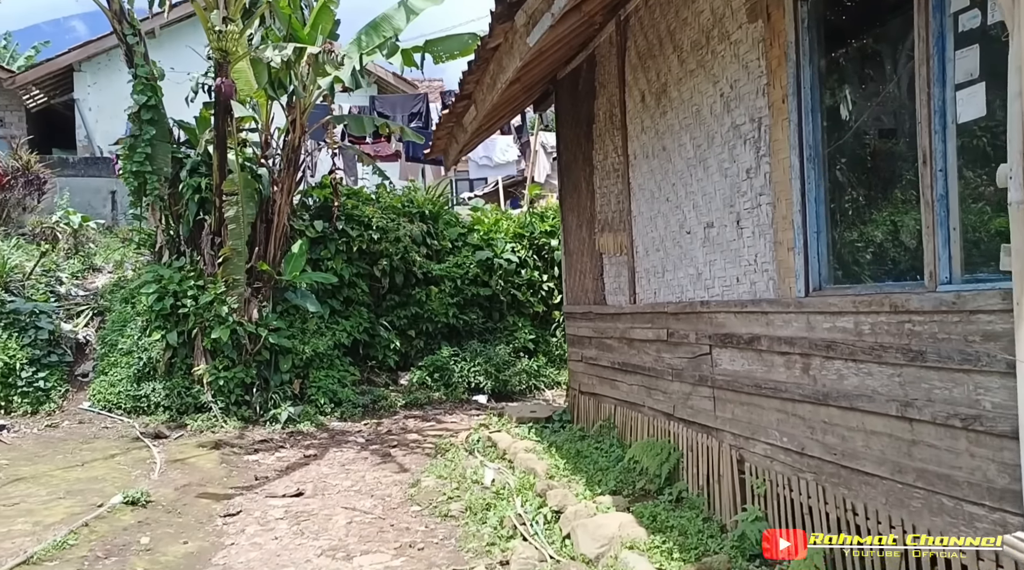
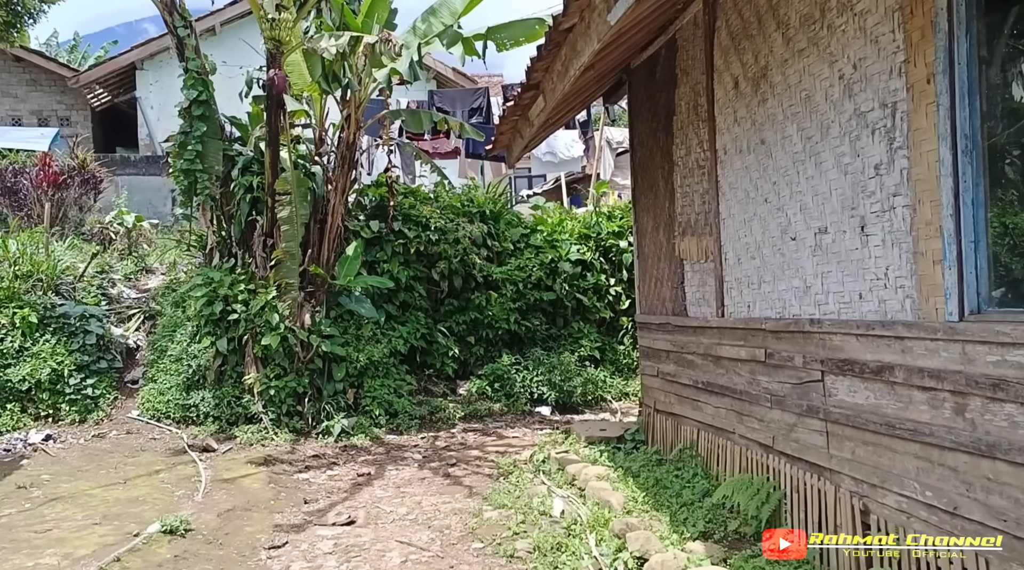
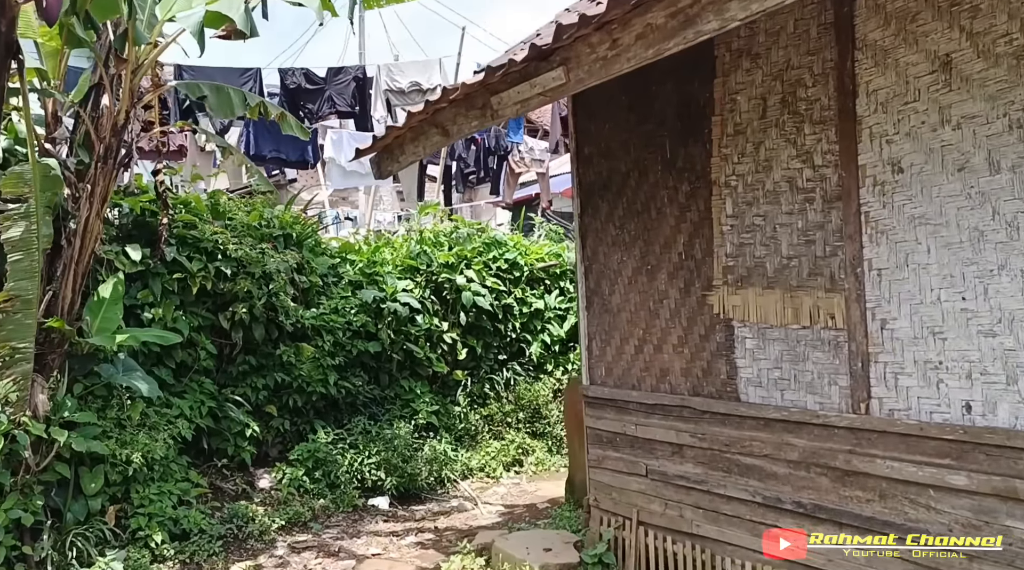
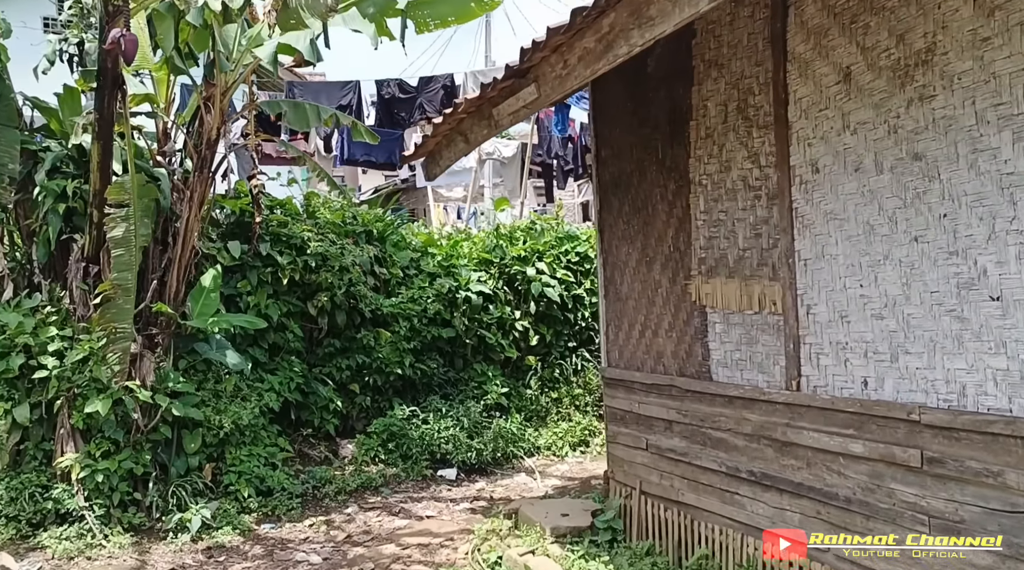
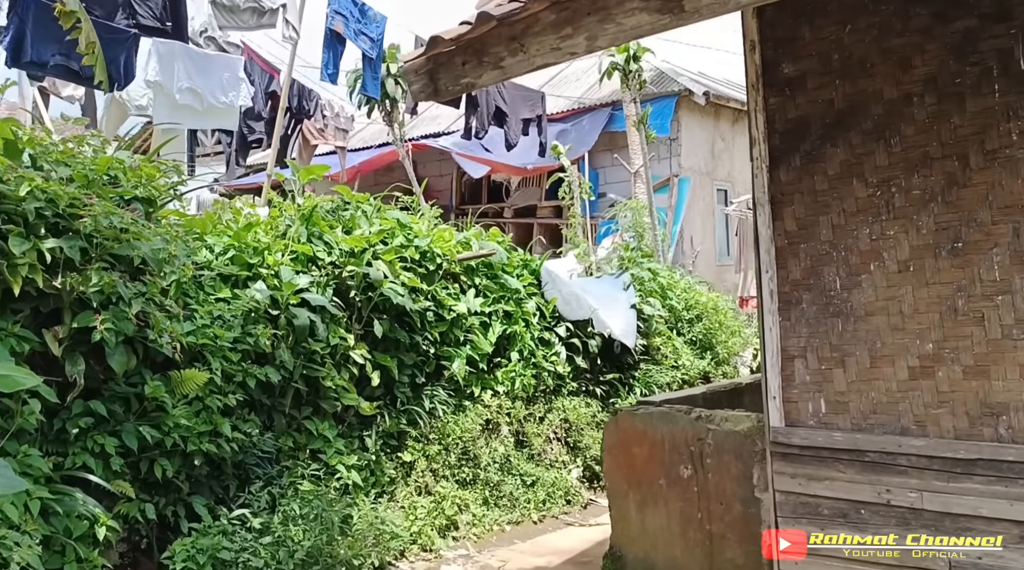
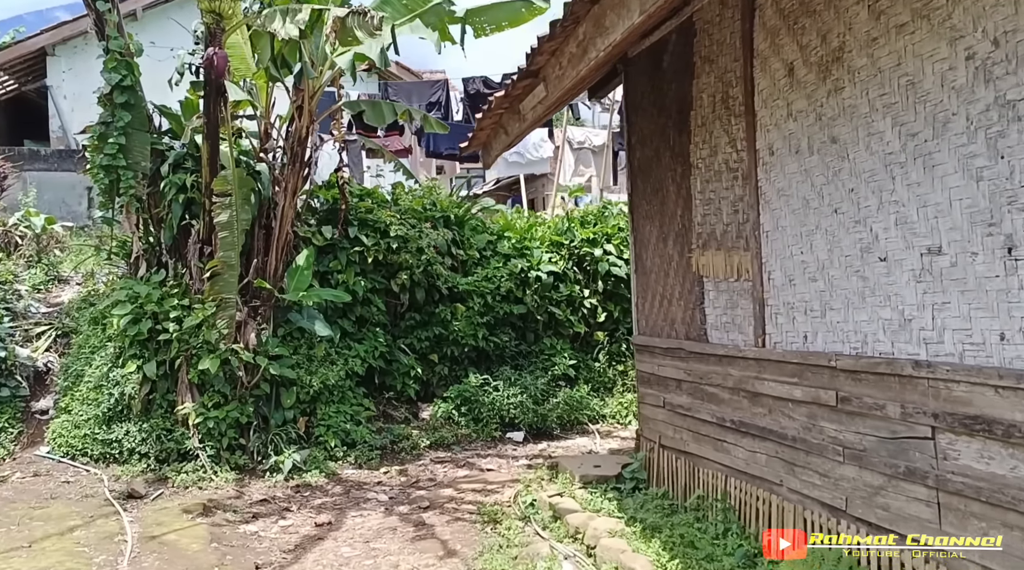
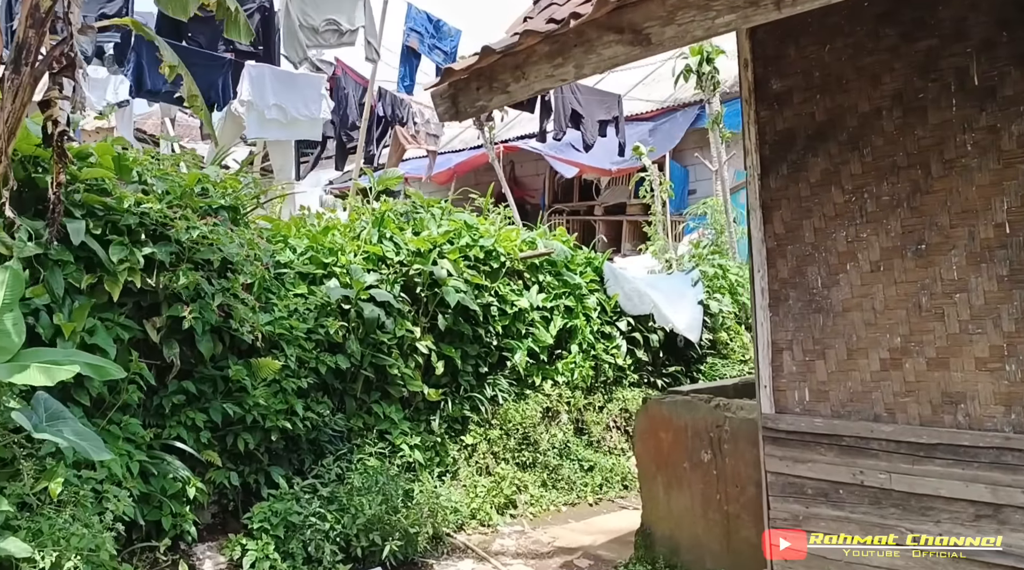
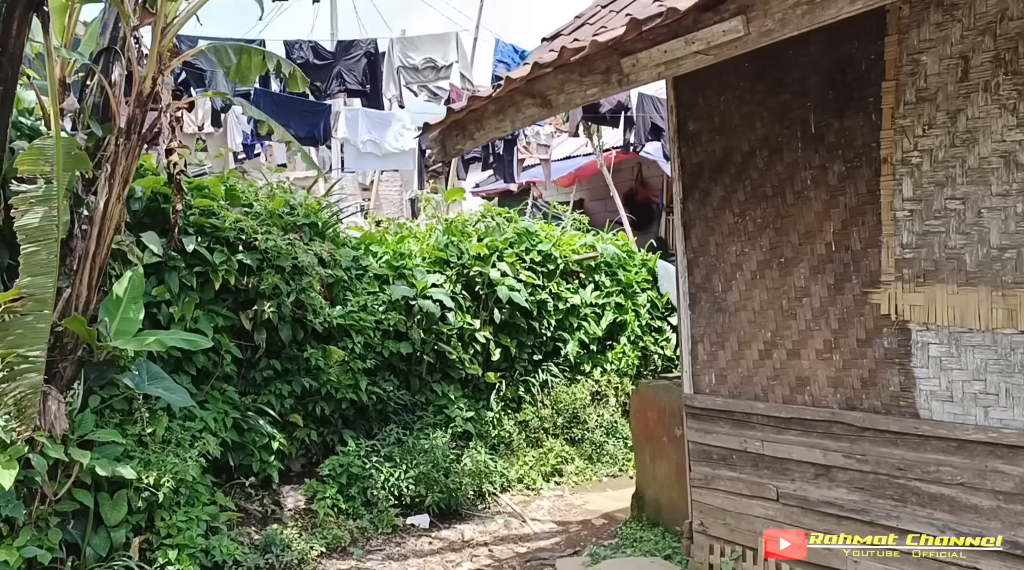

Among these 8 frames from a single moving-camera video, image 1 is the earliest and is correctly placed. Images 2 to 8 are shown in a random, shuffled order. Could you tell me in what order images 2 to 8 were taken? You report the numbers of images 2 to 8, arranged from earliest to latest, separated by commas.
2, 6, 4, 3, 8, 7, 5
